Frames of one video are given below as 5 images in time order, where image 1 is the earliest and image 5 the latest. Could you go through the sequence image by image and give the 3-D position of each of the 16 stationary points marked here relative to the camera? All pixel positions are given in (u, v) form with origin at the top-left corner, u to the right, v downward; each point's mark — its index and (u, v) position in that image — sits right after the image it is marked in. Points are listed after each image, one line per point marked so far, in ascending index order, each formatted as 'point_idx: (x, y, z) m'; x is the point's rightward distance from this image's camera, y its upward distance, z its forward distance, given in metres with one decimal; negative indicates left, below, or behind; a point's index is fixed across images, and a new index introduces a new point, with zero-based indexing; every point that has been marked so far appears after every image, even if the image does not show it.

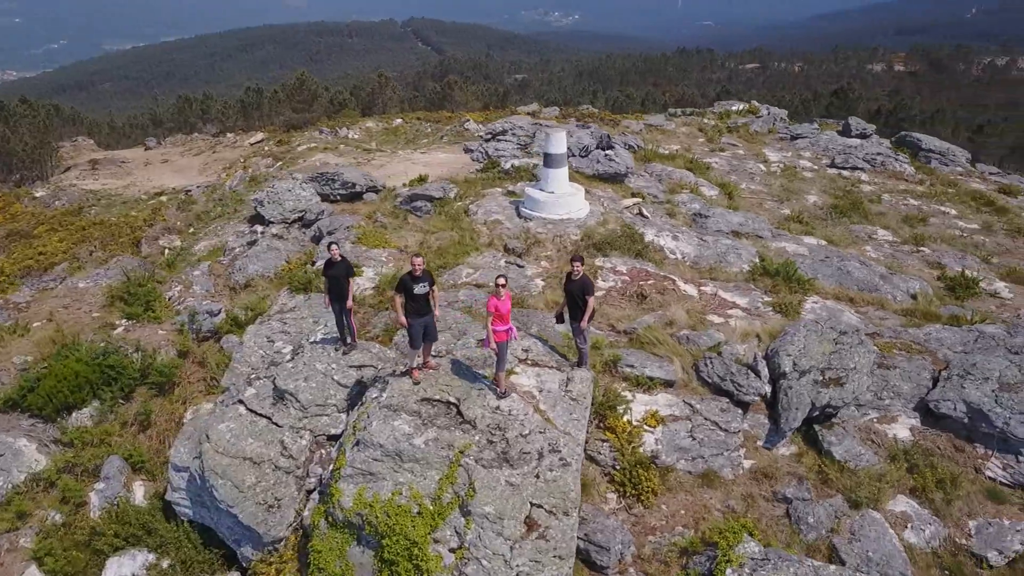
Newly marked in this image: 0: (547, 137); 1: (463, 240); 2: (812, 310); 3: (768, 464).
0: (+0.5, +2.7, +14.5) m
1: (-0.9, +0.9, +14.5) m
2: (+4.6, -0.4, +12.5) m
3: (+3.2, -2.2, +10.0) m
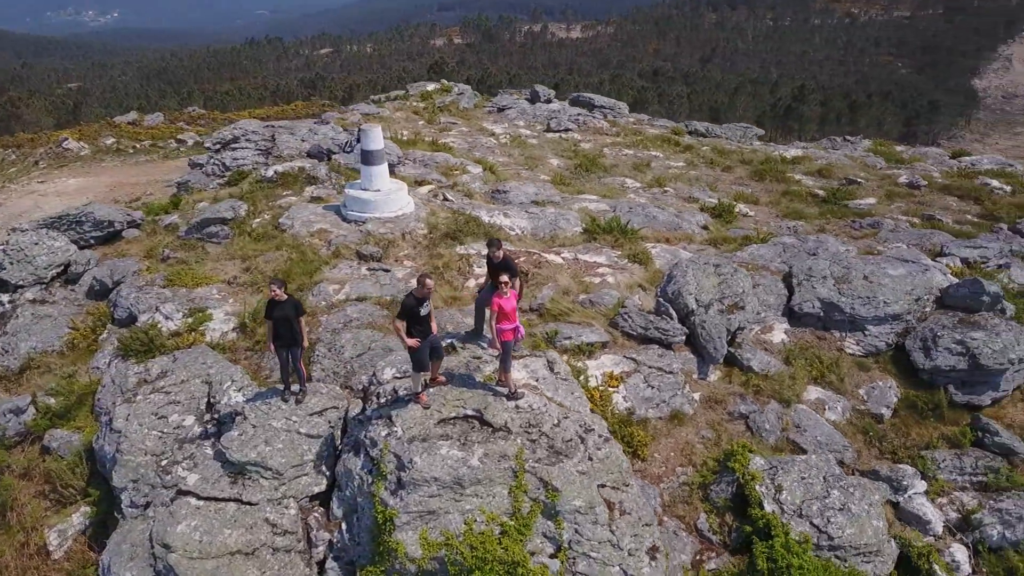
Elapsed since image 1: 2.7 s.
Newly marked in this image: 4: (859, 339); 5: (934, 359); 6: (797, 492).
0: (-2.5, +2.6, +13.7) m
1: (-3.4, +0.5, +13.2) m
2: (+2.5, +0.6, +14.0) m
3: (+2.8, -1.4, +11.2) m
4: (+5.3, -0.8, +12.4) m
5: (+6.2, -1.0, +11.9) m
6: (+3.3, -2.4, +9.4) m
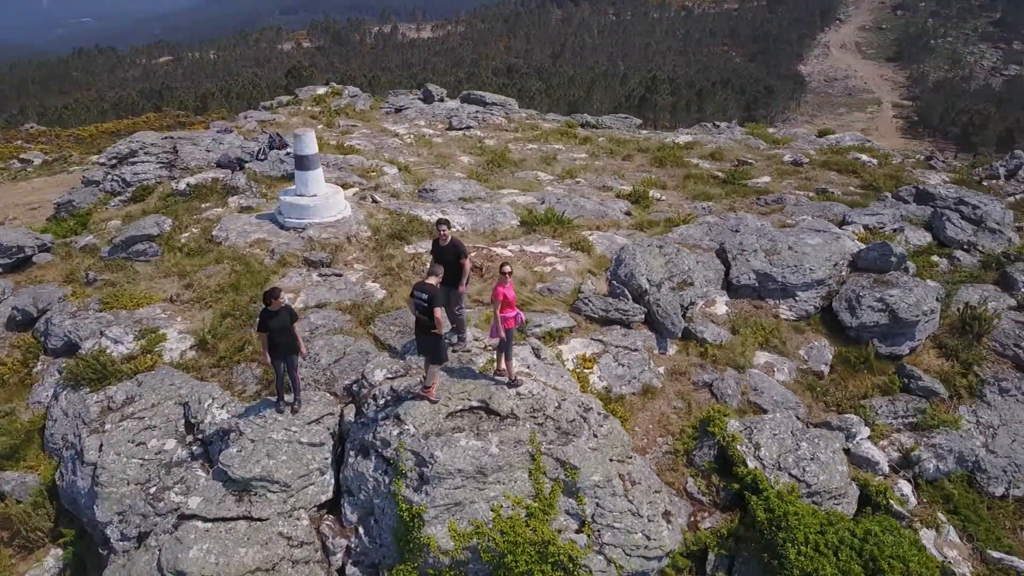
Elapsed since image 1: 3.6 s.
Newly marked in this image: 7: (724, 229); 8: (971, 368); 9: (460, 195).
0: (-3.6, +2.5, +13.5) m
1: (-4.2, +0.3, +12.9) m
2: (+1.5, +0.8, +14.5) m
3: (+2.4, -1.1, +11.8) m
4: (+4.6, -0.3, +13.5) m
5: (+5.6, -0.5, +13.1) m
6: (+3.3, -2.0, +10.2) m
7: (+4.0, +1.1, +15.3) m
8: (+7.4, -1.3, +13.1) m
9: (-1.1, +2.0, +17.2) m
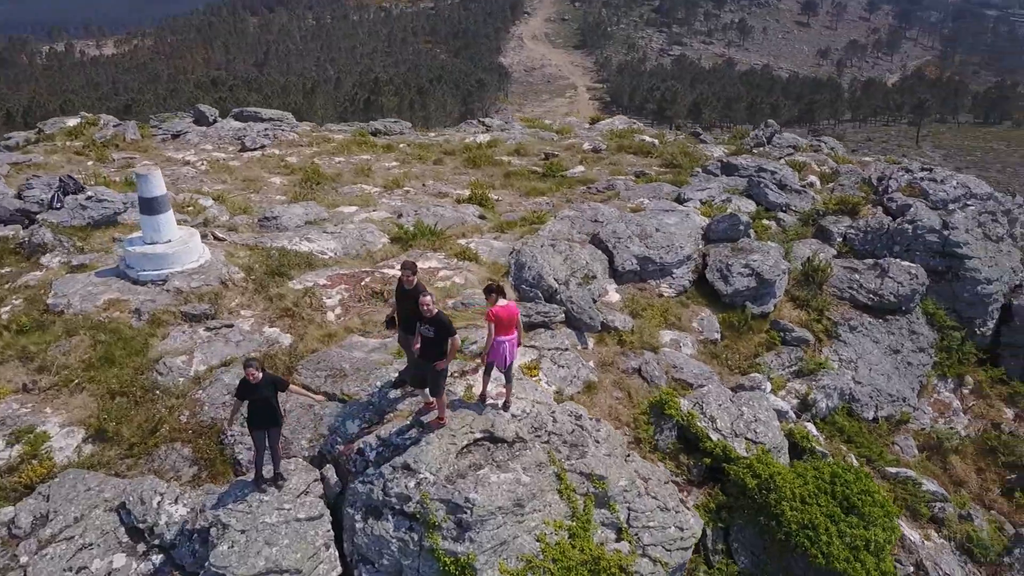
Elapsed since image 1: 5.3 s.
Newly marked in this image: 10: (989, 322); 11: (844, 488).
0: (-5.3, +1.6, +11.7) m
1: (-5.4, -0.6, +11.0) m
2: (-0.6, +0.7, +14.3) m
3: (+1.3, -1.0, +12.1) m
4: (+2.8, +0.1, +14.3) m
5: (+3.9, +0.1, +14.2) m
6: (+2.8, -1.7, +10.8) m
7: (+1.4, +1.3, +15.8) m
8: (+5.7, -0.5, +14.8) m
9: (-4.1, +1.4, +16.0) m
10: (+9.1, -0.7, +15.5) m
11: (+4.0, -2.4, +9.8) m
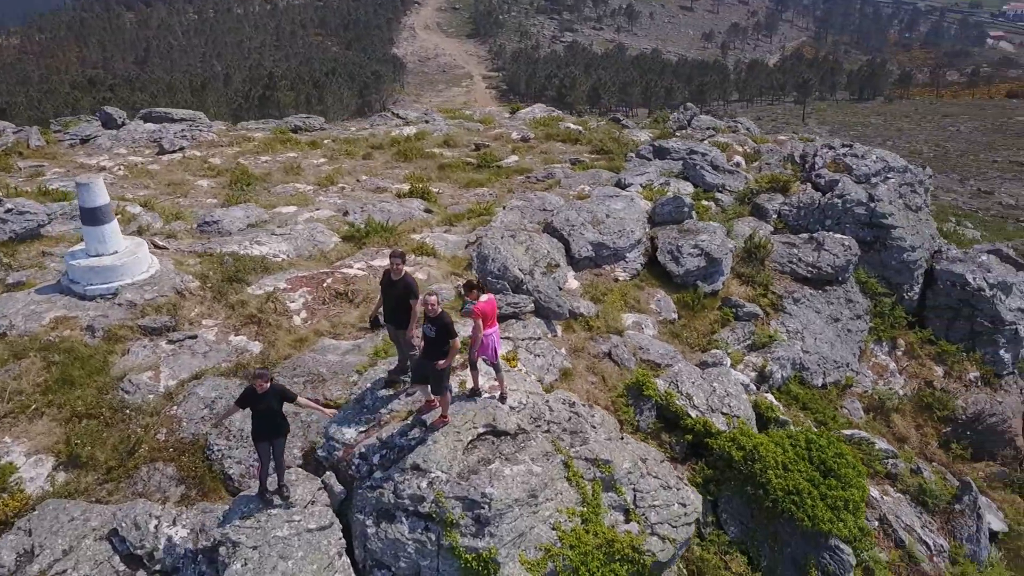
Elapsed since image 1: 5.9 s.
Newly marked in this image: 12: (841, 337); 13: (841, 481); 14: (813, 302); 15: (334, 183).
0: (-5.8, +1.4, +11.0) m
1: (-5.6, -0.8, +10.4) m
2: (-1.4, +0.8, +14.2) m
3: (+0.9, -0.8, +12.2) m
4: (+2.0, +0.4, +14.6) m
5: (+3.1, +0.4, +14.6) m
6: (+2.6, -1.5, +11.1) m
7: (+0.4, +1.6, +15.9) m
8: (+4.9, 0.0, +15.4) m
9: (-5.1, +1.3, +15.5) m
10: (+8.2, 0.0, +16.5) m
11: (+3.9, -2.1, +10.3) m
12: (+6.2, -0.9, +15.3) m
13: (+4.1, -2.4, +10.1) m
14: (+5.8, -0.3, +15.5) m
15: (-4.2, +2.5, +19.4) m
